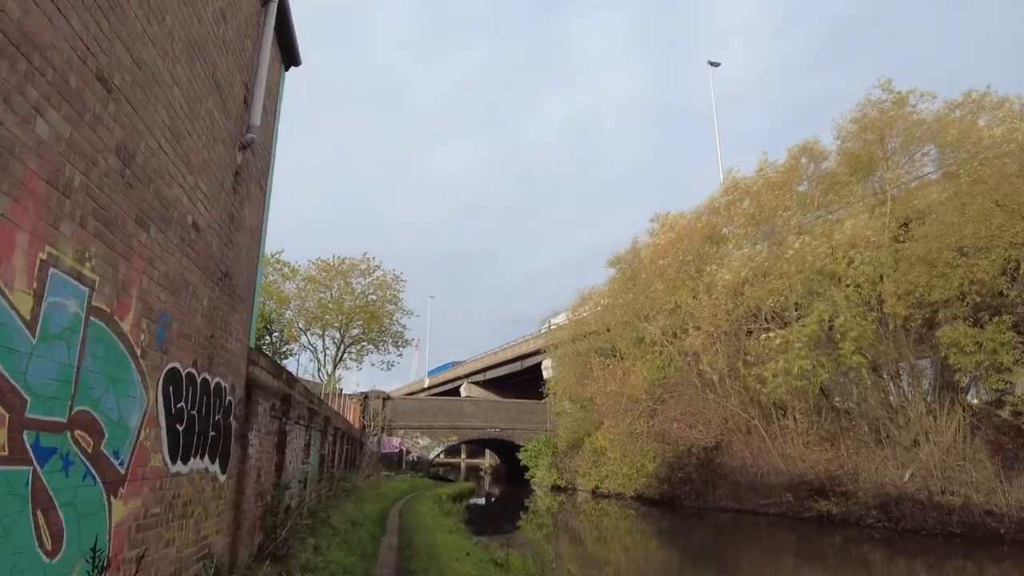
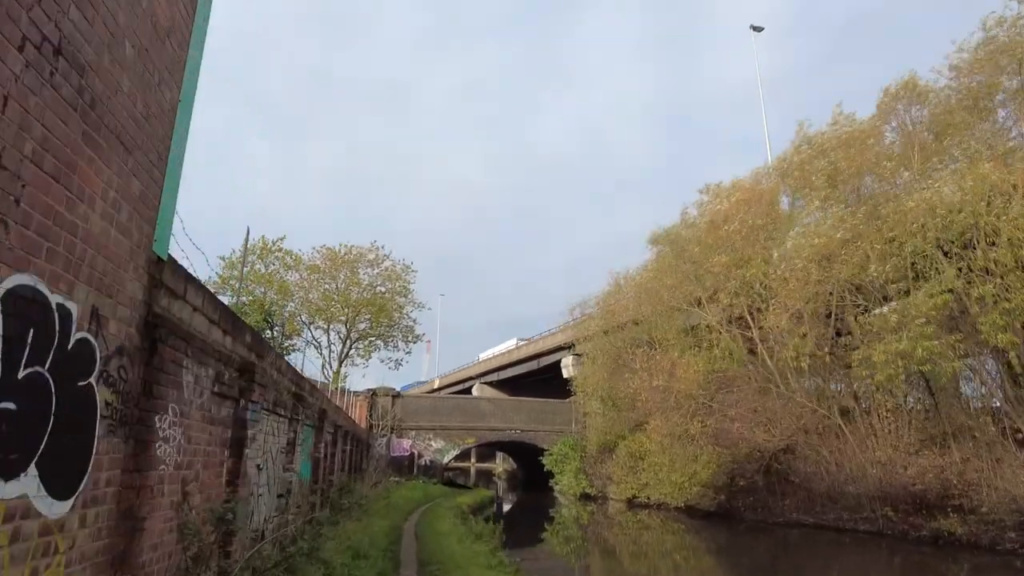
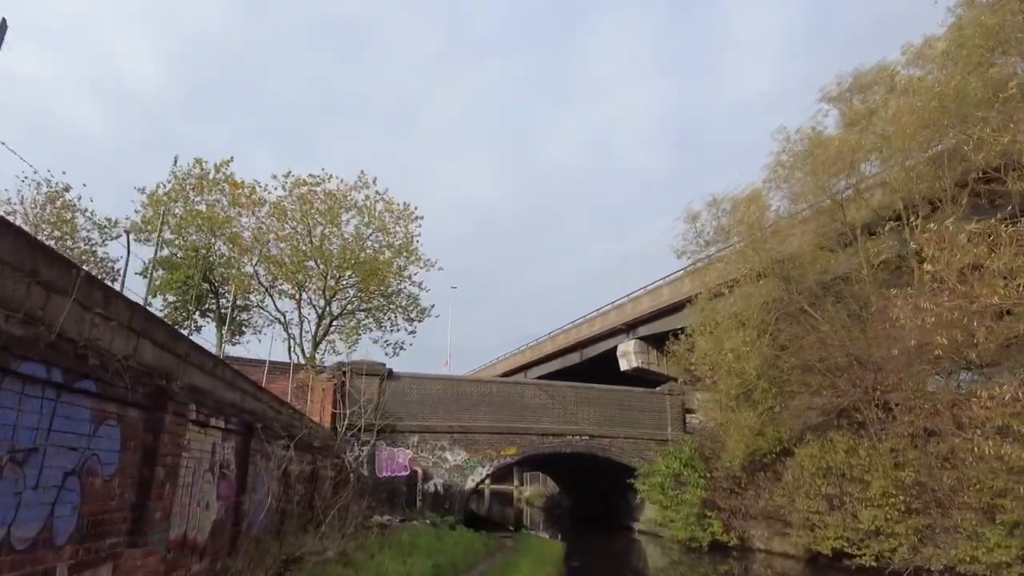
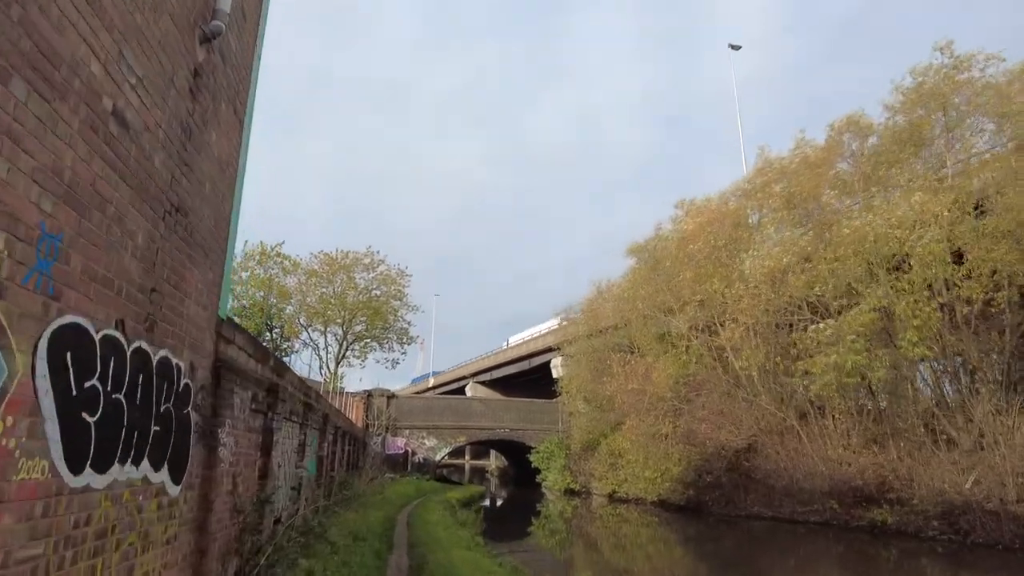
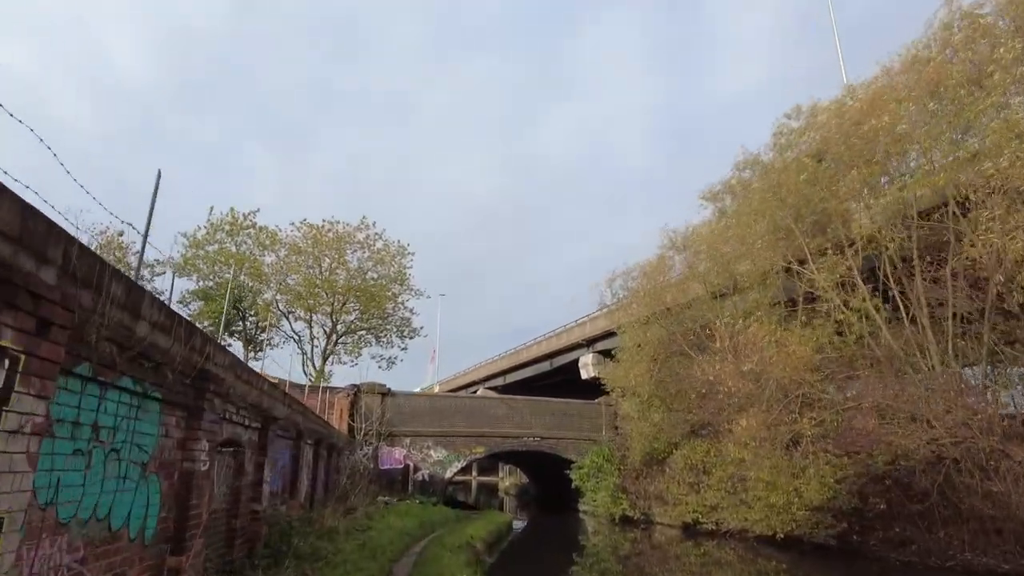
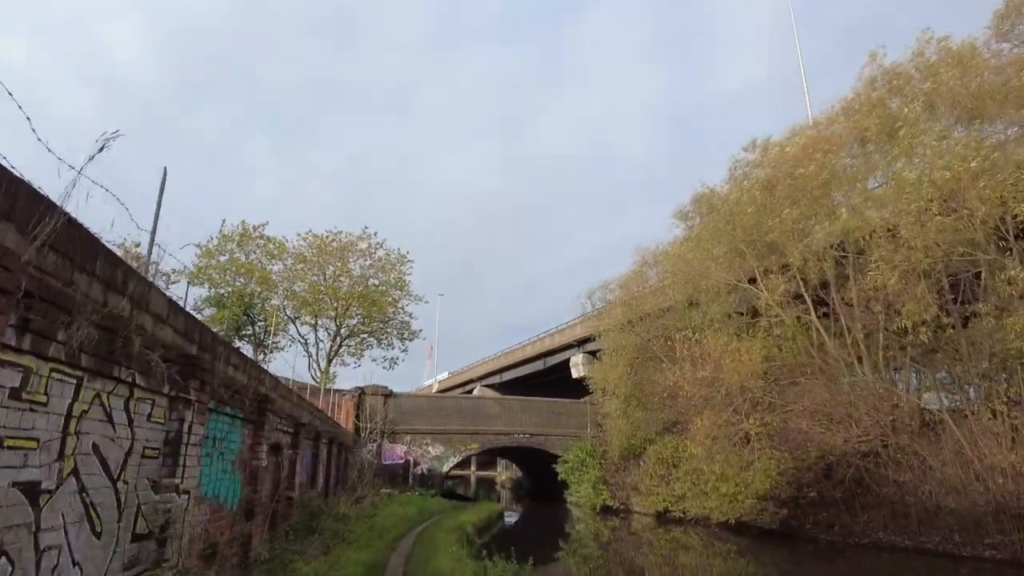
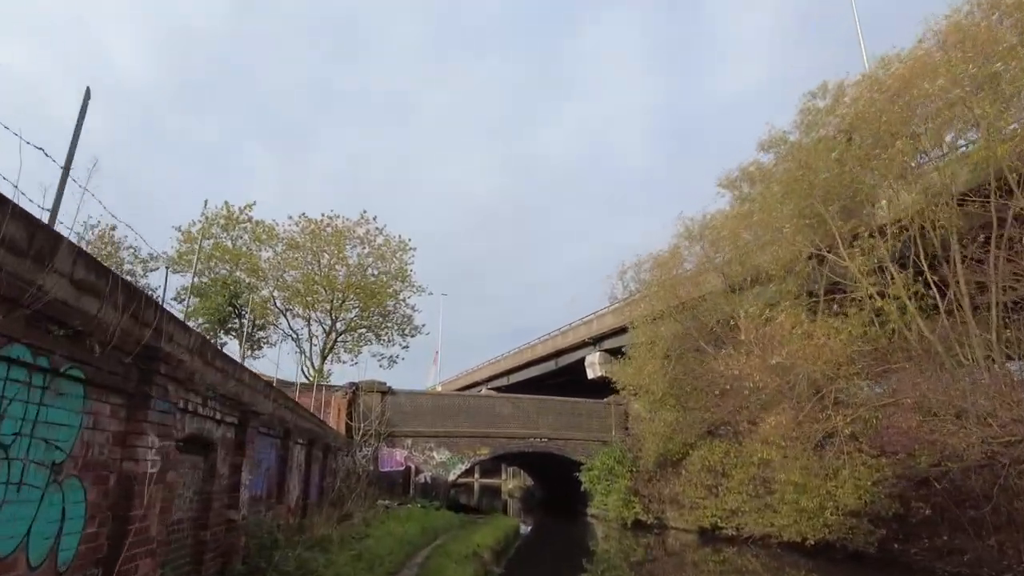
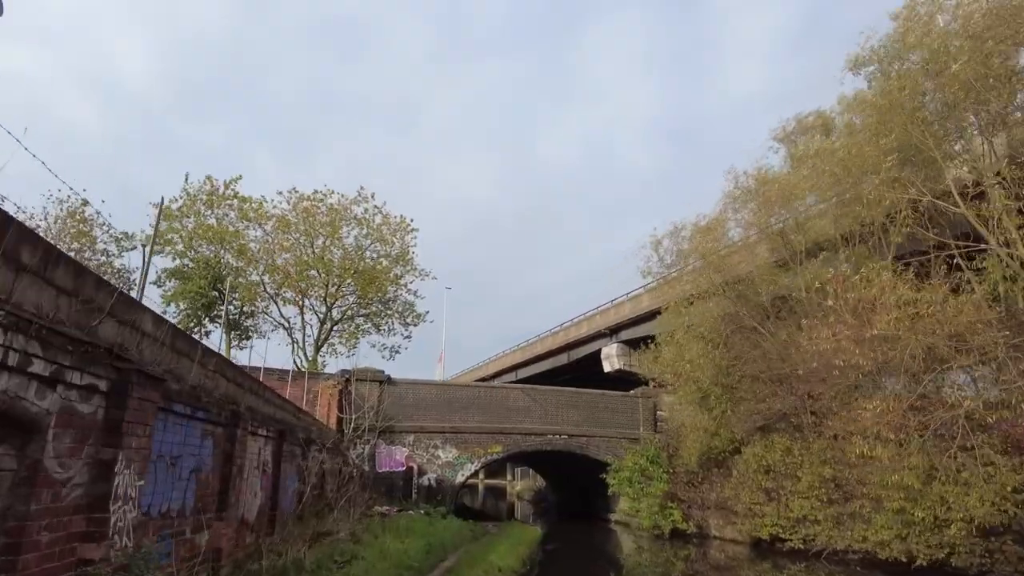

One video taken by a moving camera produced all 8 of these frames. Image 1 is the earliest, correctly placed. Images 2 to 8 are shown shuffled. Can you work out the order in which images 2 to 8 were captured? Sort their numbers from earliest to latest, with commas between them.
4, 2, 6, 5, 7, 8, 3
